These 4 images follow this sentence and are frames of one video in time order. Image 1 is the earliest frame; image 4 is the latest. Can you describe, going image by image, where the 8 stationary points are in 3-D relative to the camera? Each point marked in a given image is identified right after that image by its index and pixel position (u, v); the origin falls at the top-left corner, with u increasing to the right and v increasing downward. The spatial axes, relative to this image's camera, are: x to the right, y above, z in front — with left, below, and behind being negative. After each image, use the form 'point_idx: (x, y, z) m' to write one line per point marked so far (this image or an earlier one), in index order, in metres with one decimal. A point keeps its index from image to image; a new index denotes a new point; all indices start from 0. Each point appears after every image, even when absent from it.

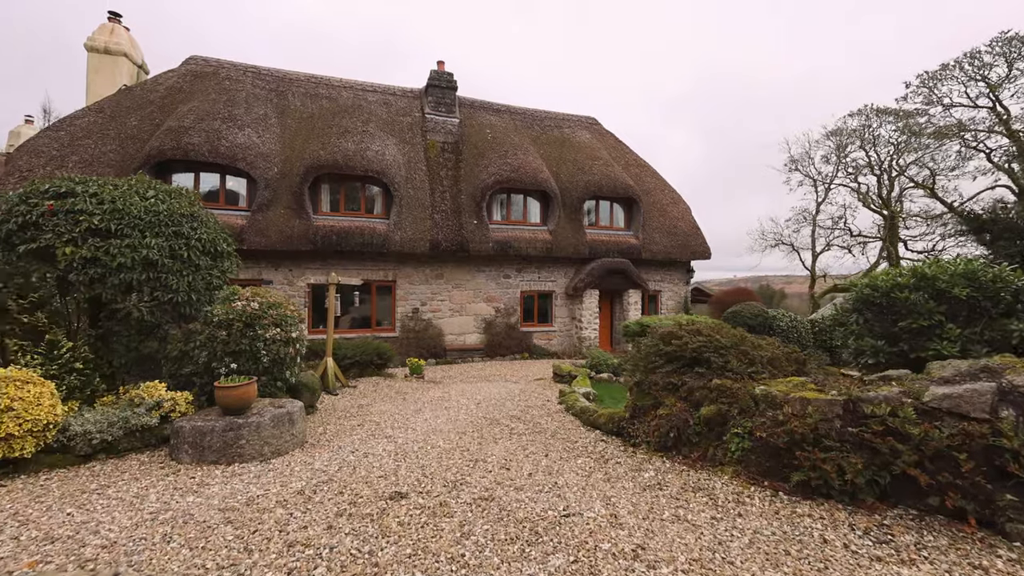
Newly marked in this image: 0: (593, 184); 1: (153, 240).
0: (+4.9, +6.3, +14.0) m
1: (-7.1, +1.0, +4.5) m
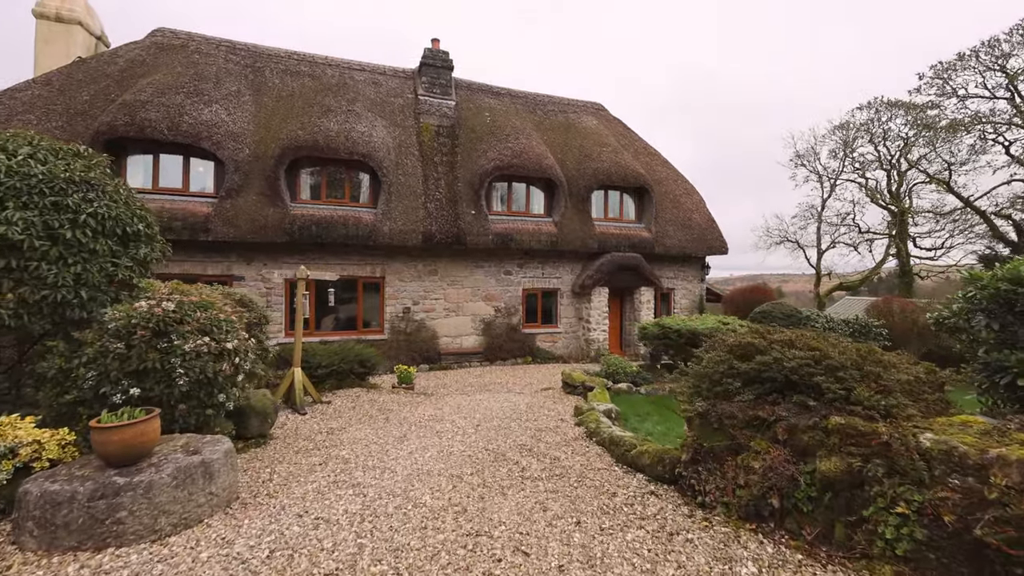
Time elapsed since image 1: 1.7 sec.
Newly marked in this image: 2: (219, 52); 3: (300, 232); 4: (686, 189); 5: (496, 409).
0: (+5.0, +6.4, +12.8) m
1: (-6.9, +1.0, +3.2) m
2: (-16.3, +13.1, +12.8) m
3: (-9.4, +2.5, +10.2) m
4: (+10.9, +6.2, +14.5) m
5: (-0.5, -3.3, +6.3) m
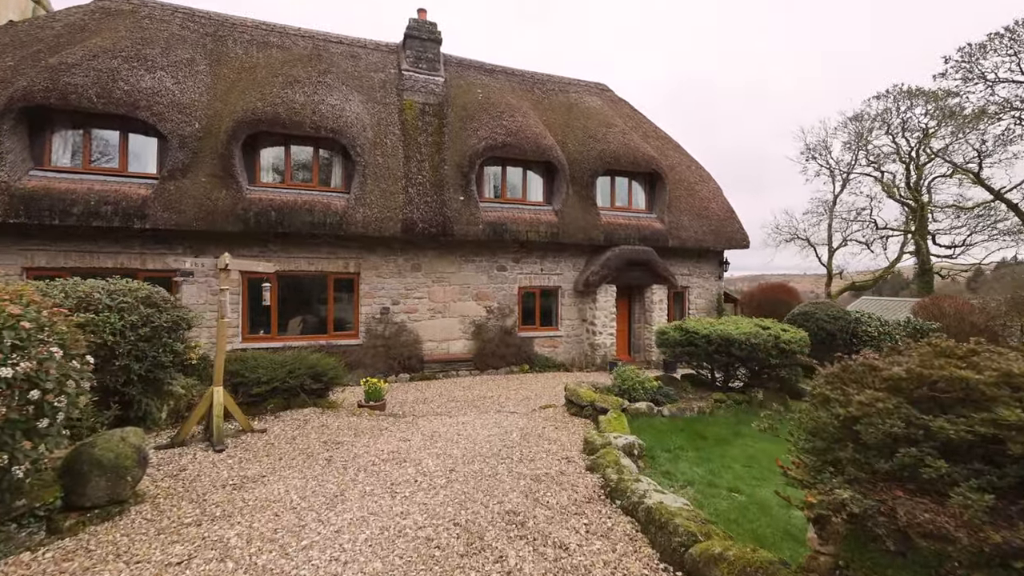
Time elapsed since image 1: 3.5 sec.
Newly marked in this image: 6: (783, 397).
0: (+4.7, +6.5, +11.3) m
1: (-7.1, +1.2, +1.7) m
2: (-16.5, +13.2, +11.3) m
3: (-9.6, +2.6, +8.7) m
4: (+10.7, +6.3, +13.1) m
5: (-0.7, -3.2, +4.8) m
6: (+8.1, -3.2, +6.9) m
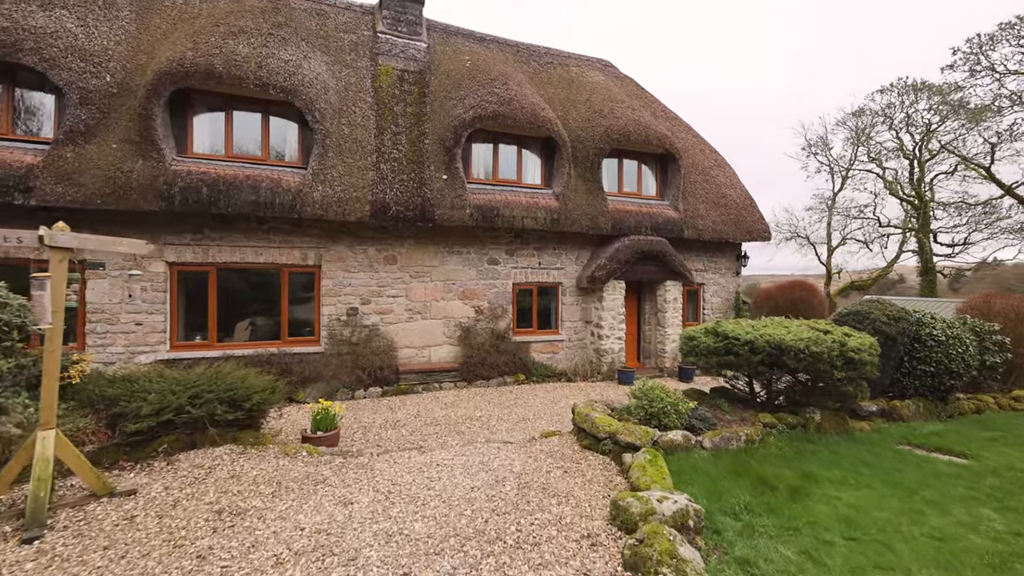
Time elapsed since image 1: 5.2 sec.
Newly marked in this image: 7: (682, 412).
0: (+4.5, +6.7, +9.9) m
1: (-7.1, +1.3, -0.1) m
2: (-16.8, +13.4, +9.3) m
3: (-9.8, +2.7, +6.9) m
4: (+10.4, +6.5, +11.8) m
5: (-0.8, -3.1, +3.2) m
6: (+8.0, -3.1, +5.5) m
7: (+3.5, -2.6, +4.9) m
